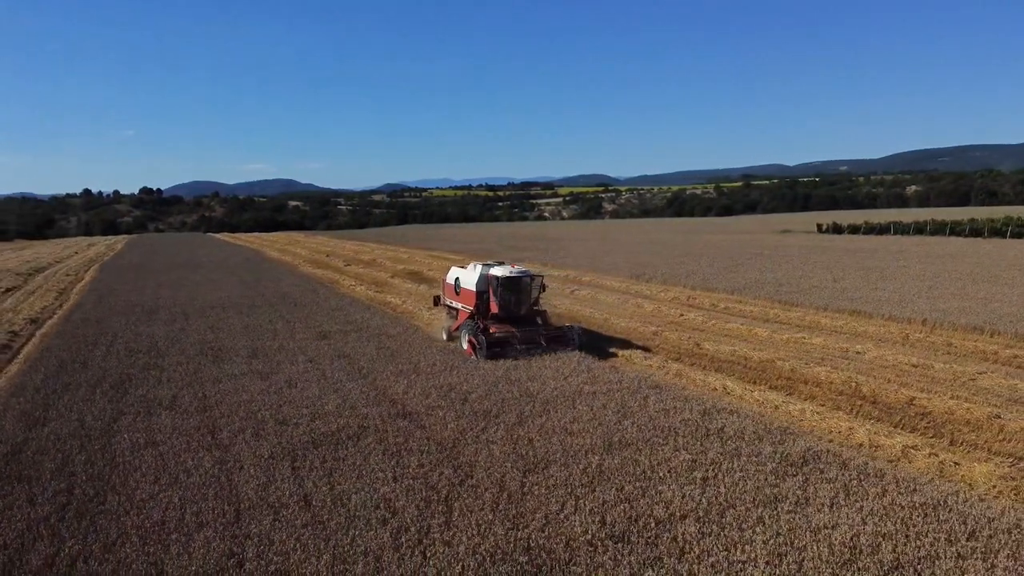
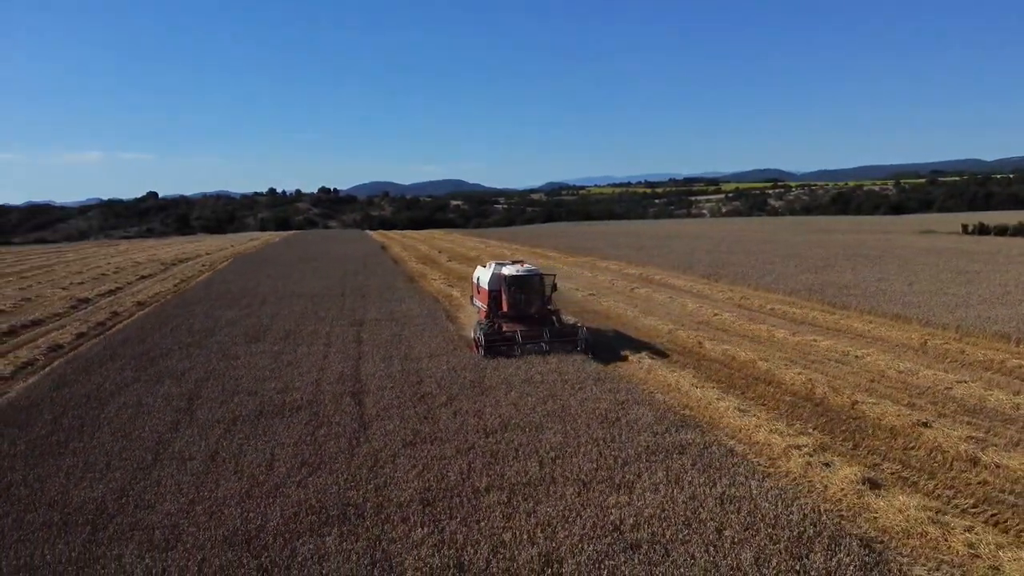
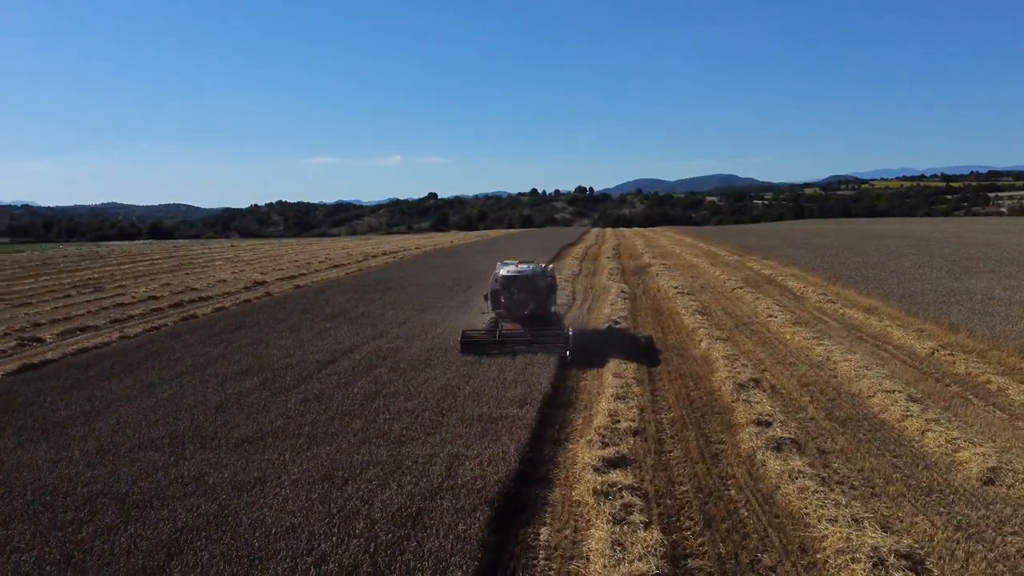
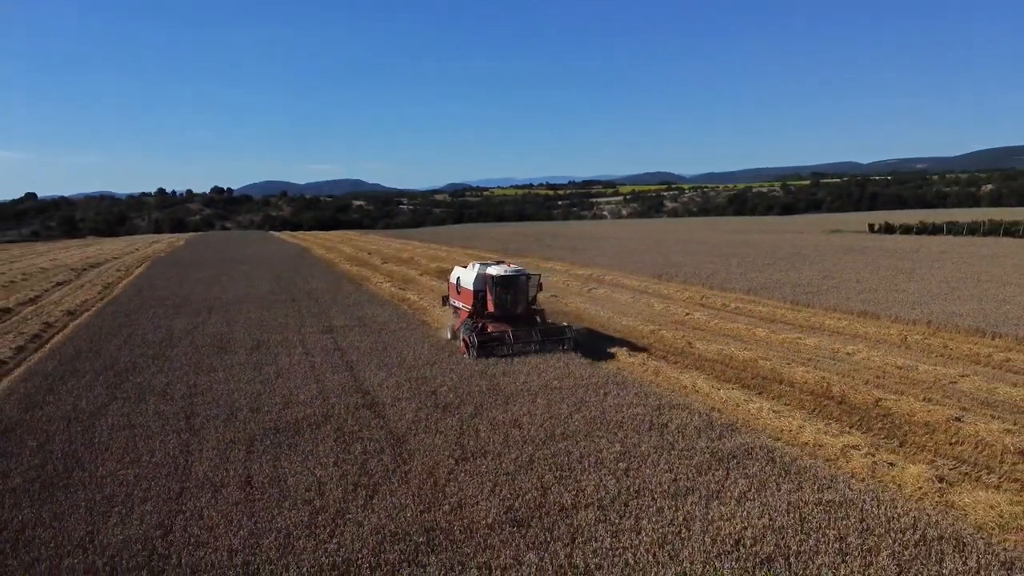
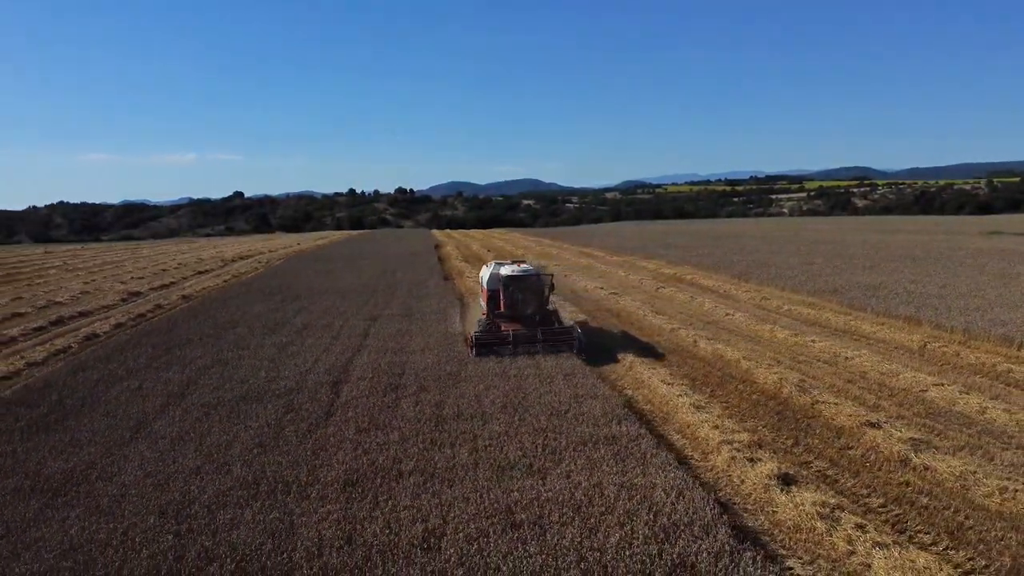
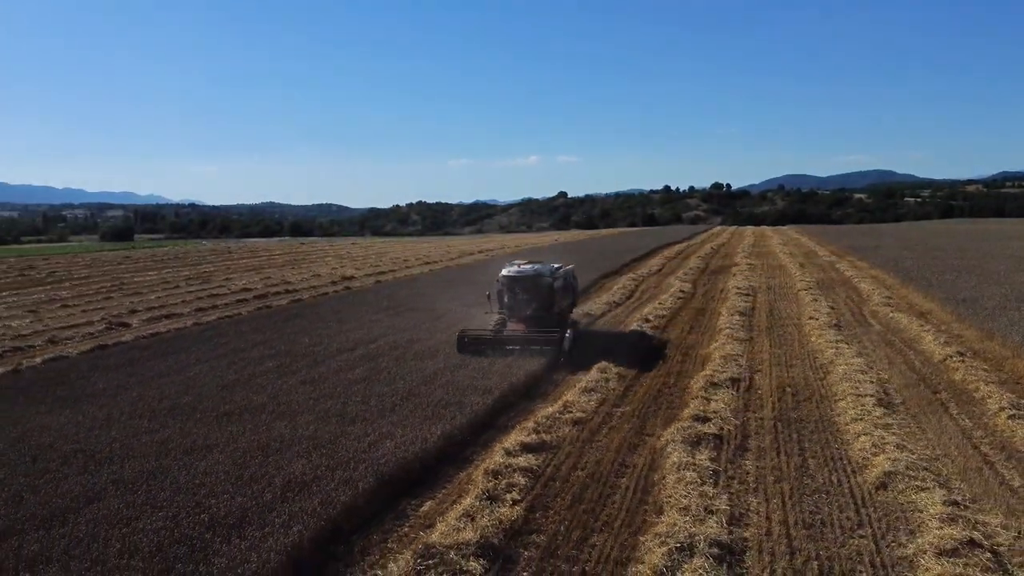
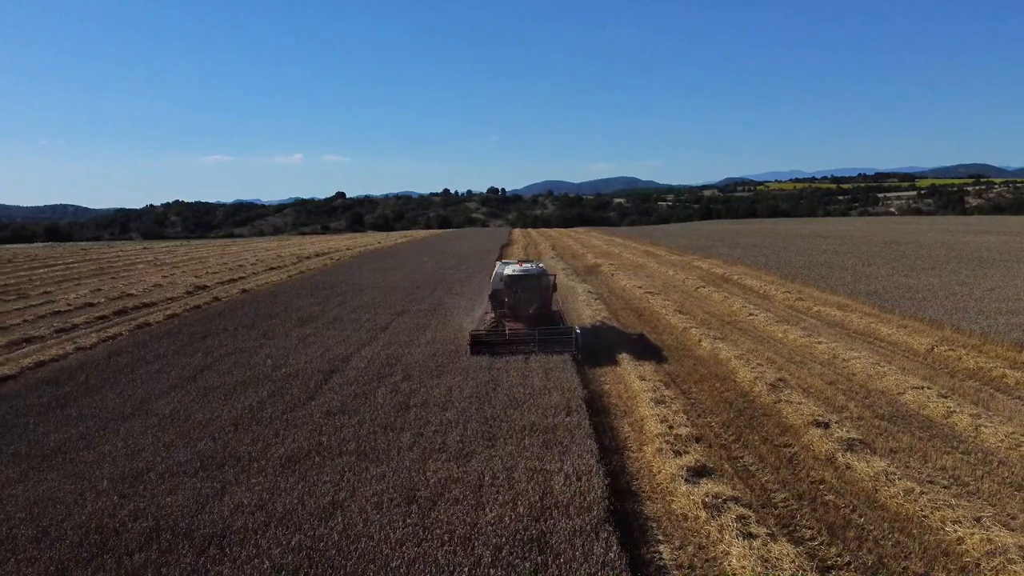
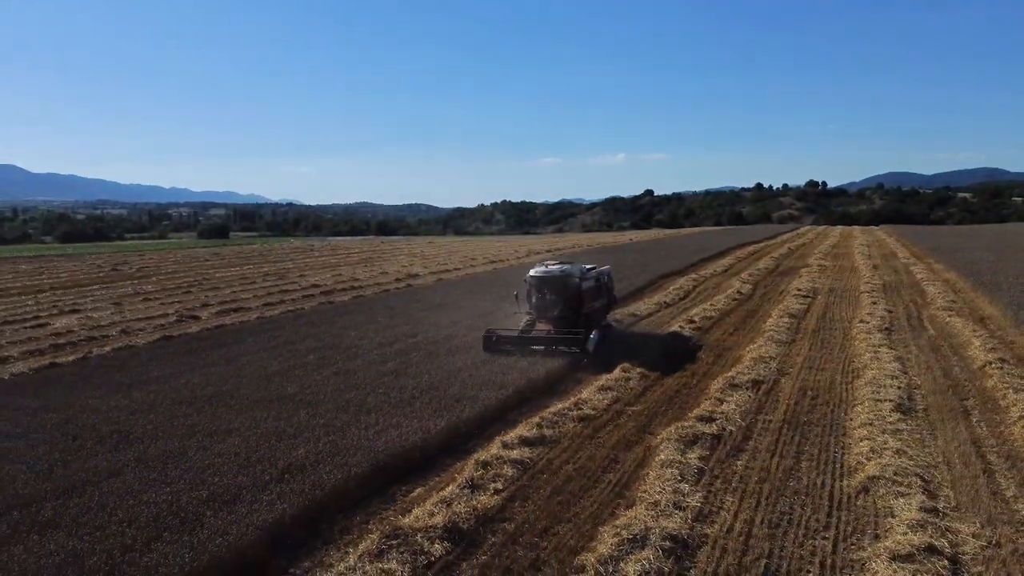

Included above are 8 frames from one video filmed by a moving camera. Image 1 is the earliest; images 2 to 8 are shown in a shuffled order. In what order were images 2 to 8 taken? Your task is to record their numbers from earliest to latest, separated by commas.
4, 2, 5, 7, 3, 6, 8
